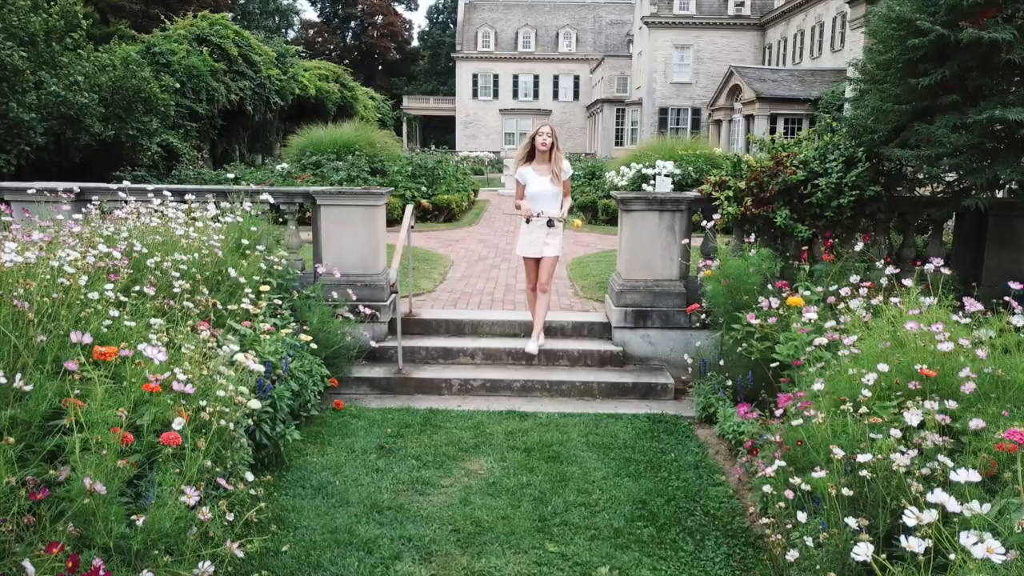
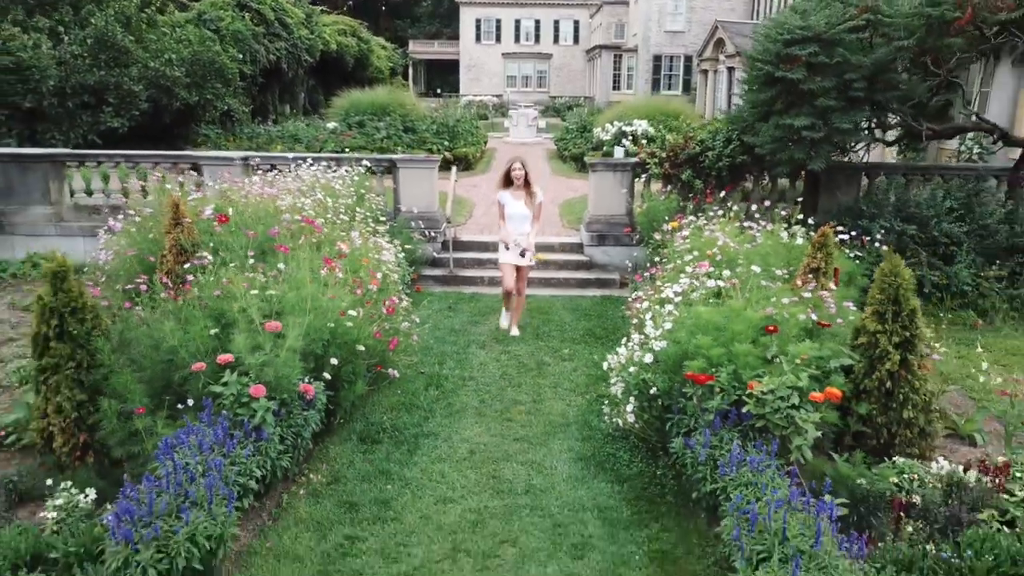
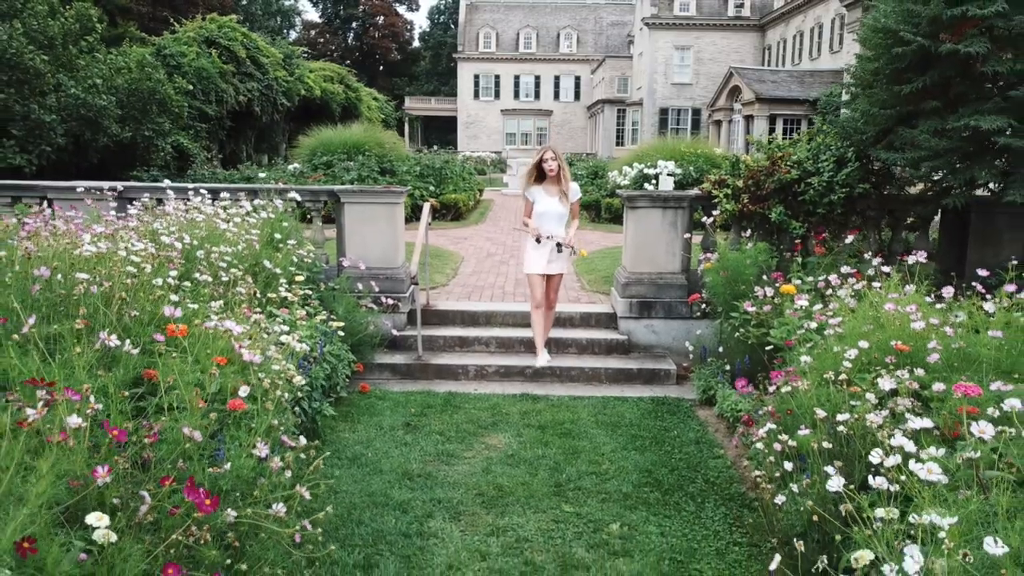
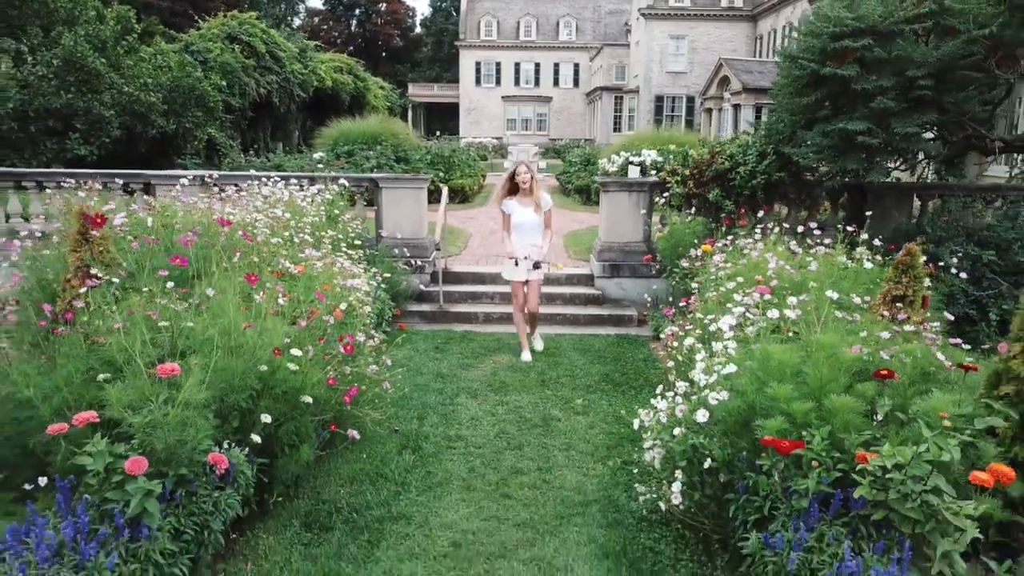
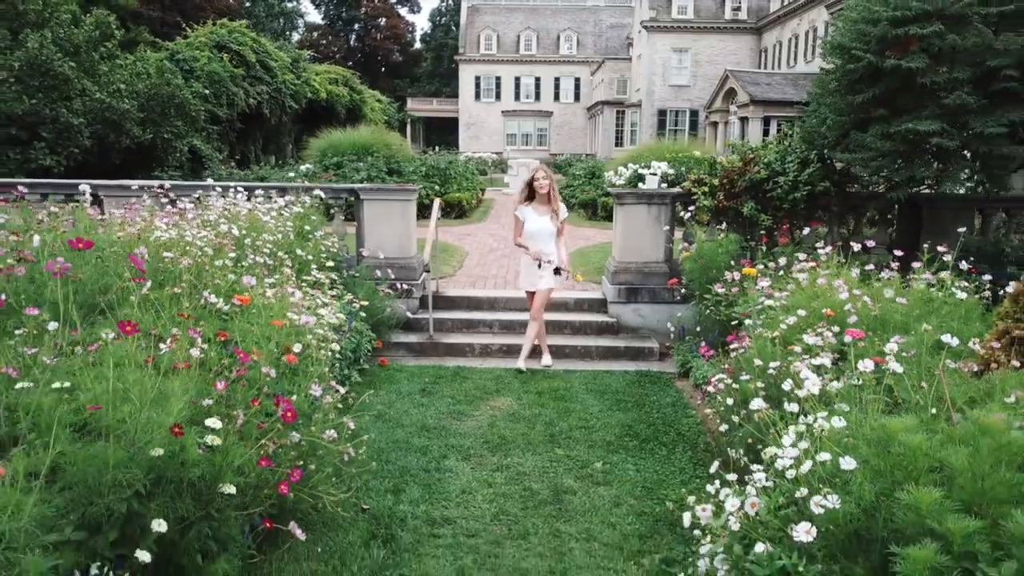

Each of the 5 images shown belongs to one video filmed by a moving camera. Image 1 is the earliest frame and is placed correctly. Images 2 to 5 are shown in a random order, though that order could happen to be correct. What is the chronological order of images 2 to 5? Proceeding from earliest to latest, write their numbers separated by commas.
3, 5, 4, 2
